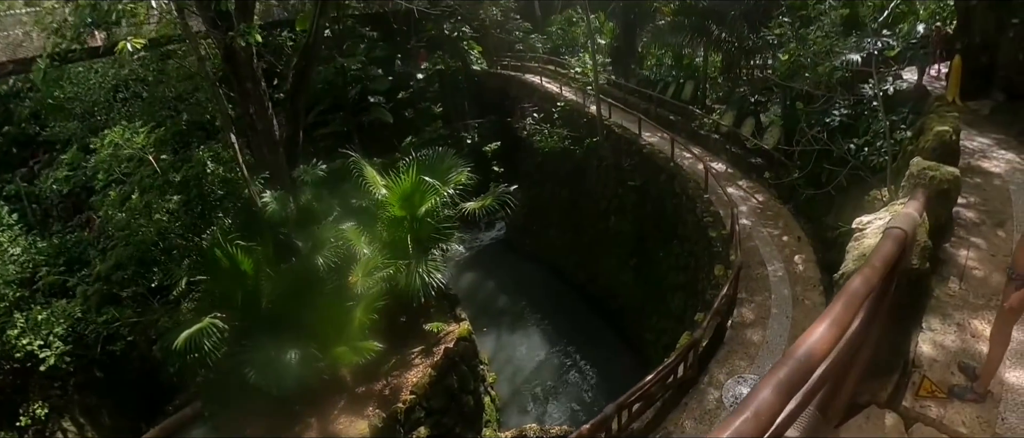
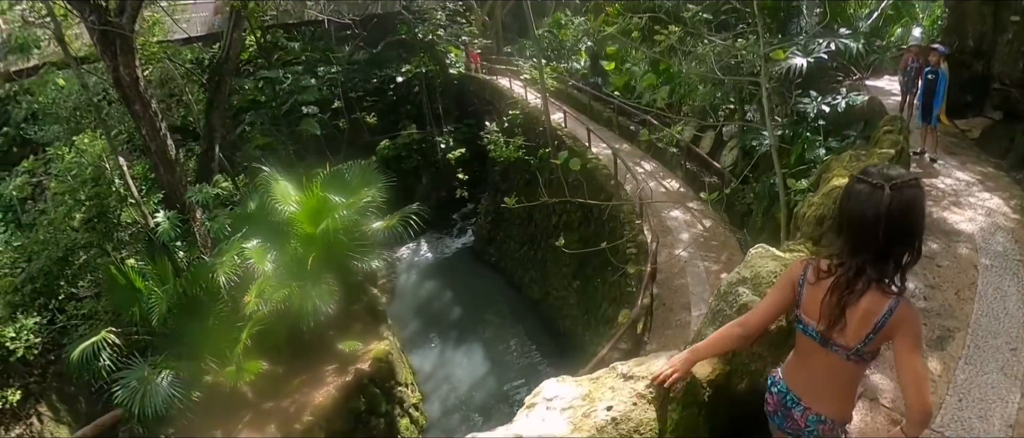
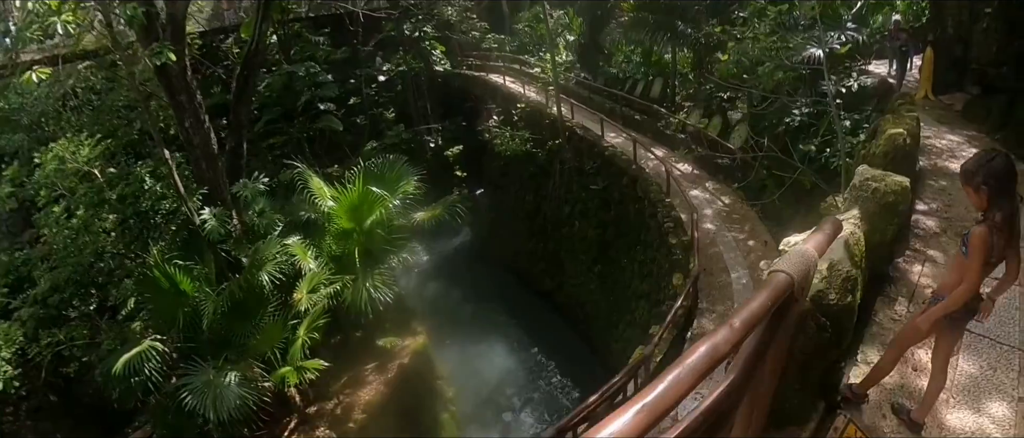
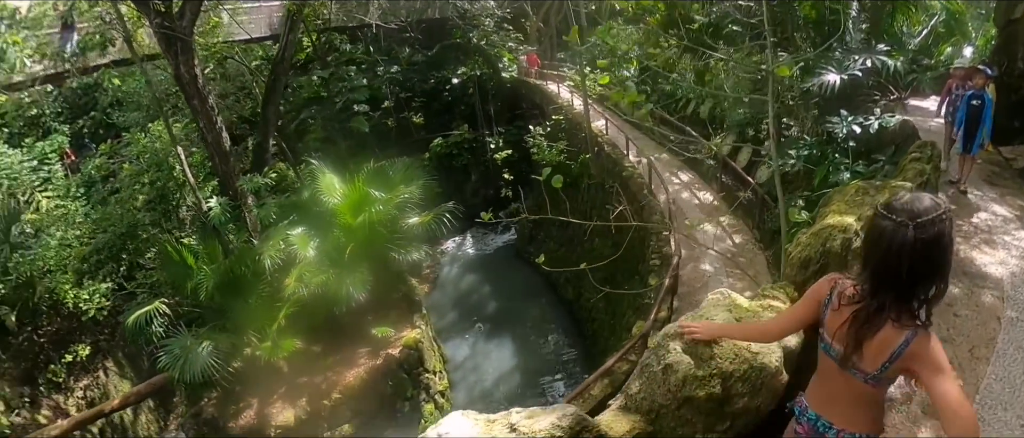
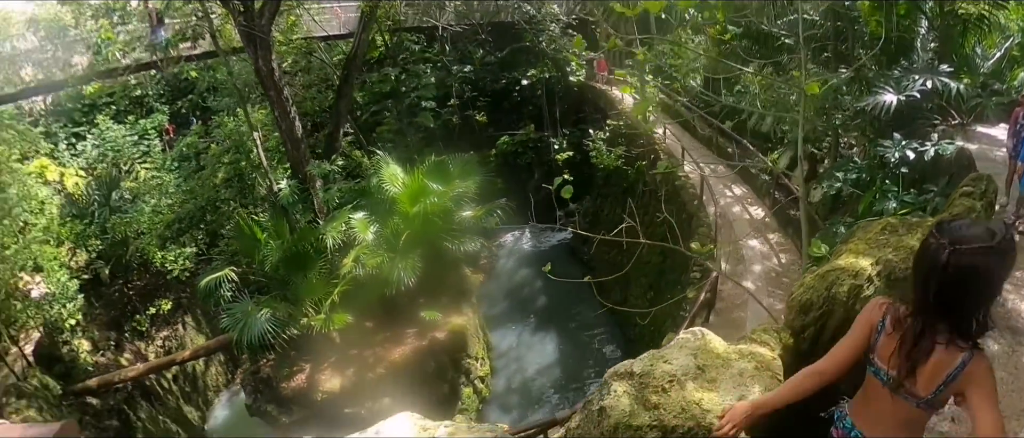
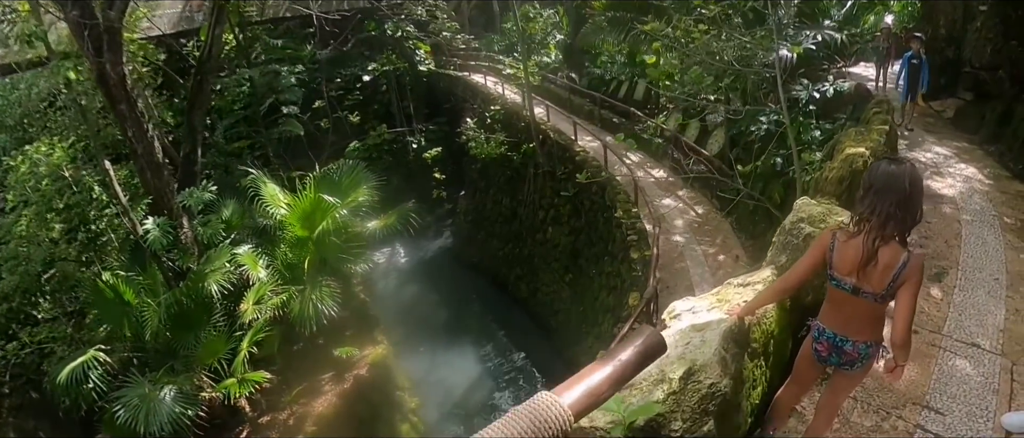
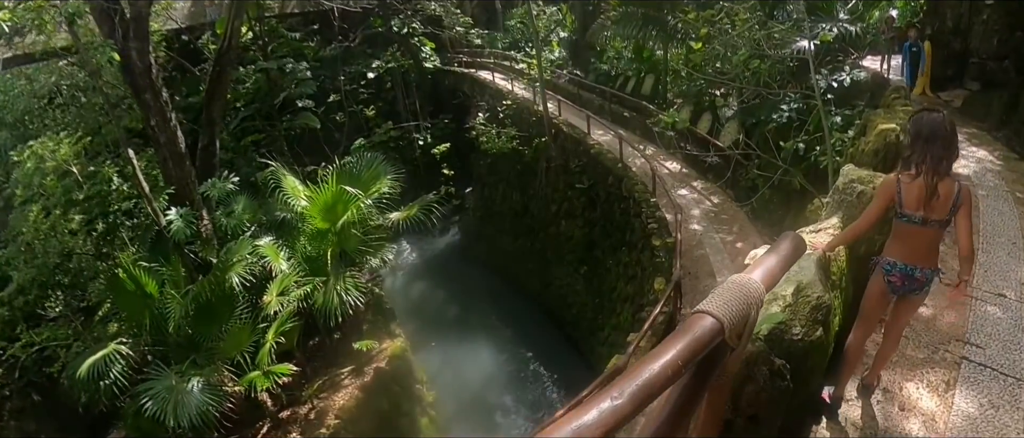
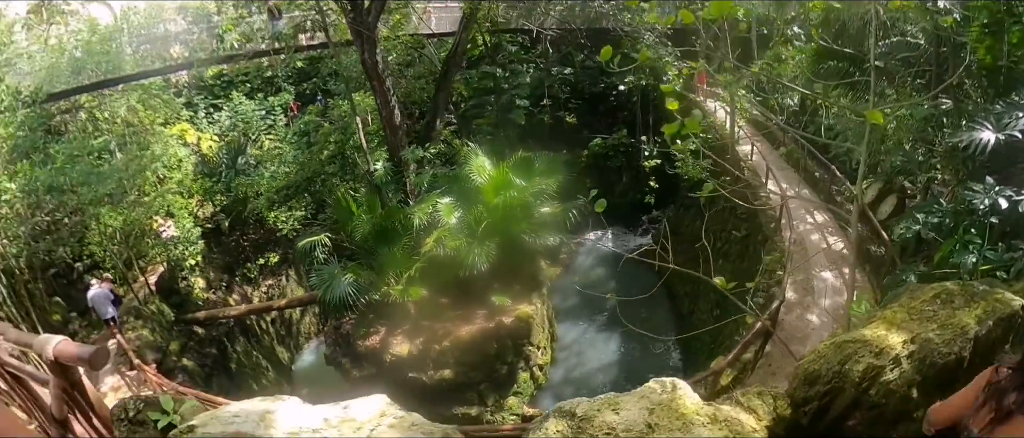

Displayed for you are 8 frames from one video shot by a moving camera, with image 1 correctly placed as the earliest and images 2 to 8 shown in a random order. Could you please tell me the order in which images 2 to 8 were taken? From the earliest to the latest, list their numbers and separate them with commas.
3, 7, 6, 2, 4, 5, 8
